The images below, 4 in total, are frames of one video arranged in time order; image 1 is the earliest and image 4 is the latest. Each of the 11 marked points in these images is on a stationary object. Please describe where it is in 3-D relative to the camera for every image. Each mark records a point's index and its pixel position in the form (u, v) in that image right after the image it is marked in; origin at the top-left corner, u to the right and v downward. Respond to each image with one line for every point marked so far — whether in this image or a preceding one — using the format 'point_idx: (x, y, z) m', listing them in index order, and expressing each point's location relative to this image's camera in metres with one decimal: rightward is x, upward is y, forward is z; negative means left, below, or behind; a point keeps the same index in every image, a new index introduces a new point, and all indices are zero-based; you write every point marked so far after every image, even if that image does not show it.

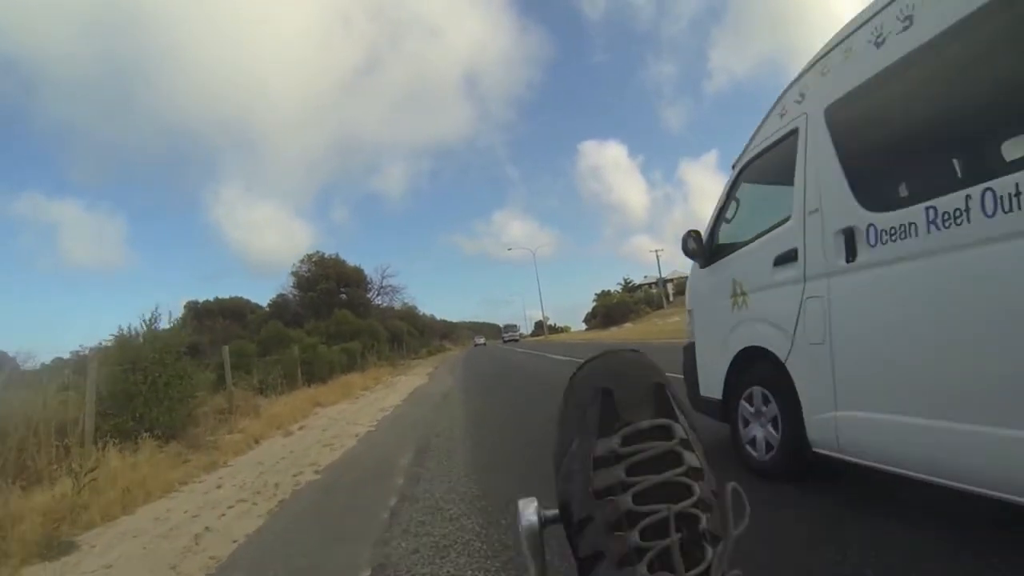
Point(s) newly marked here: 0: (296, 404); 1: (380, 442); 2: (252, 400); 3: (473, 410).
0: (-5.5, -2.9, +17.9) m
1: (-2.1, -2.4, +11.3) m
2: (-6.8, -3.0, +18.4) m
3: (-0.7, -2.4, +15.1) m
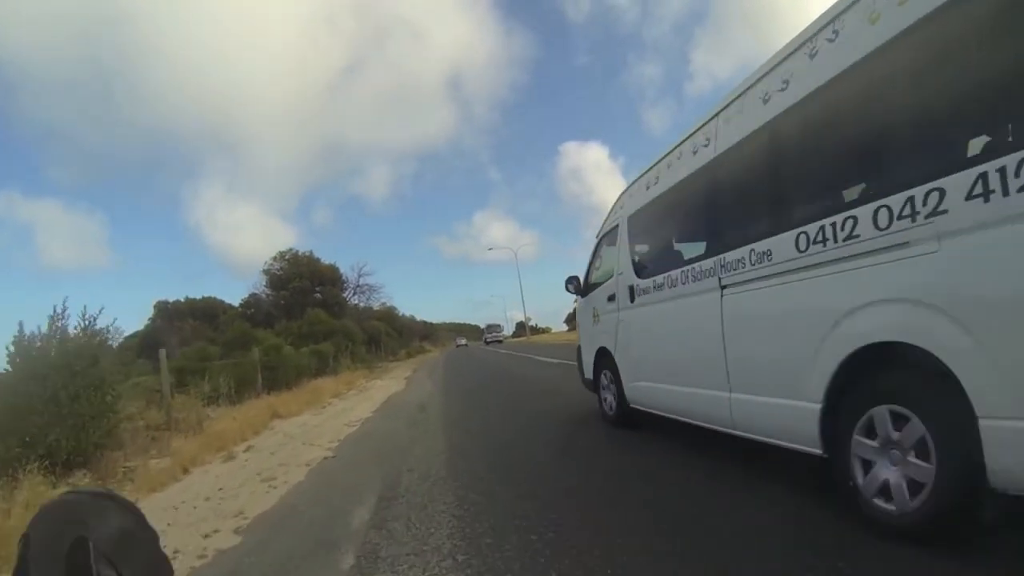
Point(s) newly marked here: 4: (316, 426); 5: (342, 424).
0: (-5.7, -2.7, +15.3) m
1: (-2.2, -2.2, +8.7) m
2: (-7.0, -2.8, +15.7) m
3: (-0.9, -2.3, +12.6) m
4: (-3.8, -2.7, +13.8) m
5: (-3.2, -2.6, +13.7) m
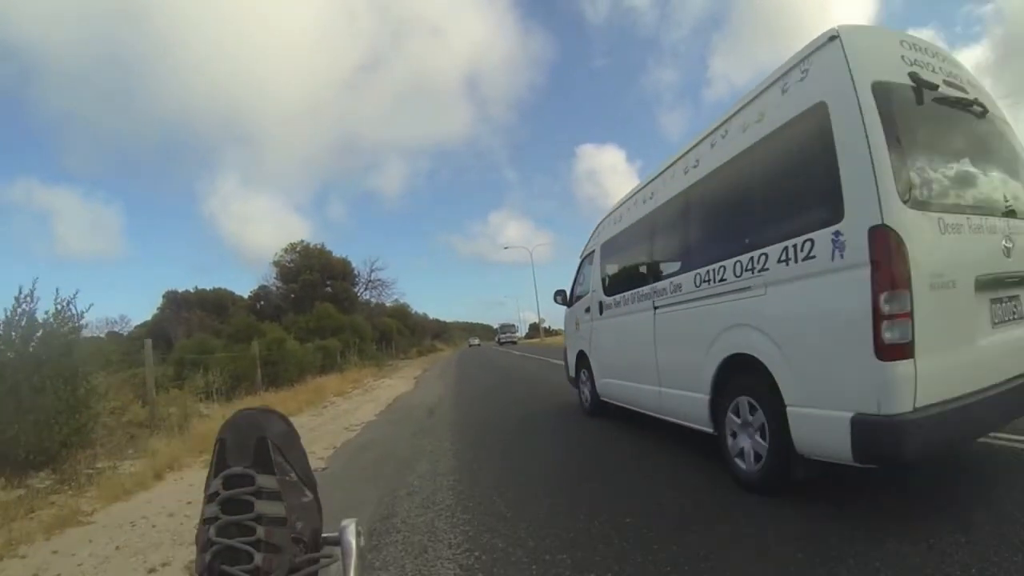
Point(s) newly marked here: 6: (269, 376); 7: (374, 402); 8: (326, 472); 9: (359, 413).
0: (-5.4, -2.5, +14.1) m
1: (-2.0, -2.1, +7.4) m
2: (-6.7, -2.5, +14.5) m
3: (-0.6, -2.1, +11.3) m
4: (-3.5, -2.4, +12.5) m
5: (-2.9, -2.4, +12.4) m
6: (-6.7, -2.4, +19.5) m
7: (-3.3, -2.7, +16.9) m
8: (-2.1, -2.1, +8.1) m
9: (-3.2, -2.6, +14.7) m
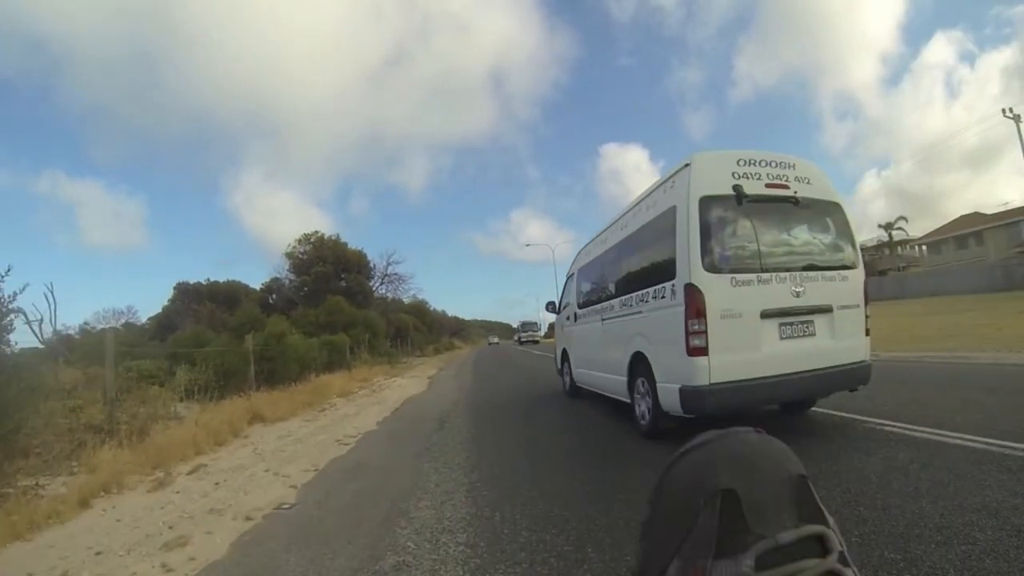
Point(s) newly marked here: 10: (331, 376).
0: (-4.9, -2.2, +12.0) m
1: (-1.7, -1.8, +5.3) m
2: (-6.2, -2.2, +12.5) m
3: (-0.2, -1.9, +9.1) m
4: (-3.1, -2.2, +10.4) m
5: (-2.5, -2.1, +10.2) m
6: (-6.1, -2.1, +17.5) m
7: (-2.8, -2.5, +14.8) m
8: (-1.8, -1.8, +5.9) m
9: (-2.7, -2.3, +12.5) m
10: (-5.1, -2.5, +19.9) m
